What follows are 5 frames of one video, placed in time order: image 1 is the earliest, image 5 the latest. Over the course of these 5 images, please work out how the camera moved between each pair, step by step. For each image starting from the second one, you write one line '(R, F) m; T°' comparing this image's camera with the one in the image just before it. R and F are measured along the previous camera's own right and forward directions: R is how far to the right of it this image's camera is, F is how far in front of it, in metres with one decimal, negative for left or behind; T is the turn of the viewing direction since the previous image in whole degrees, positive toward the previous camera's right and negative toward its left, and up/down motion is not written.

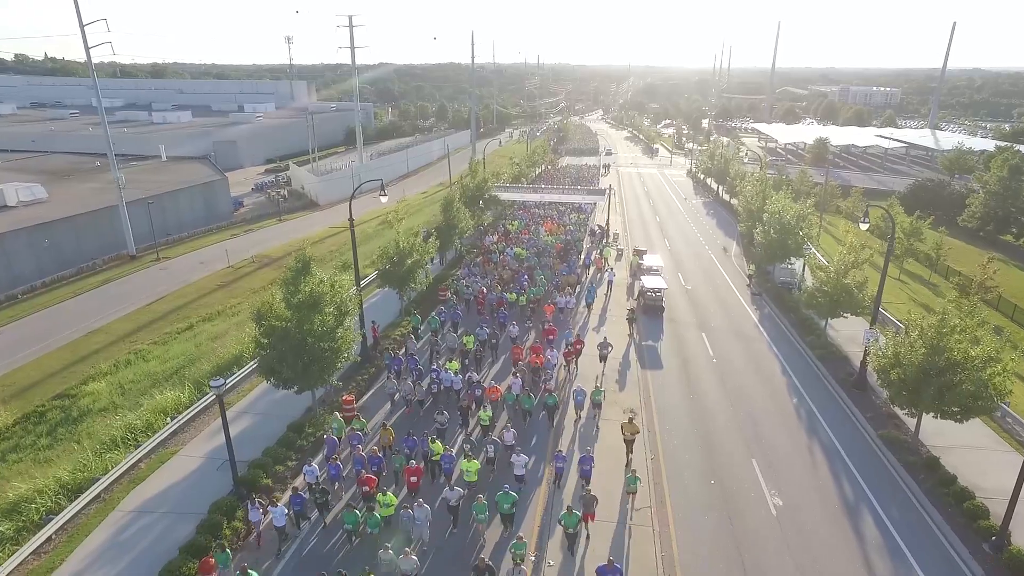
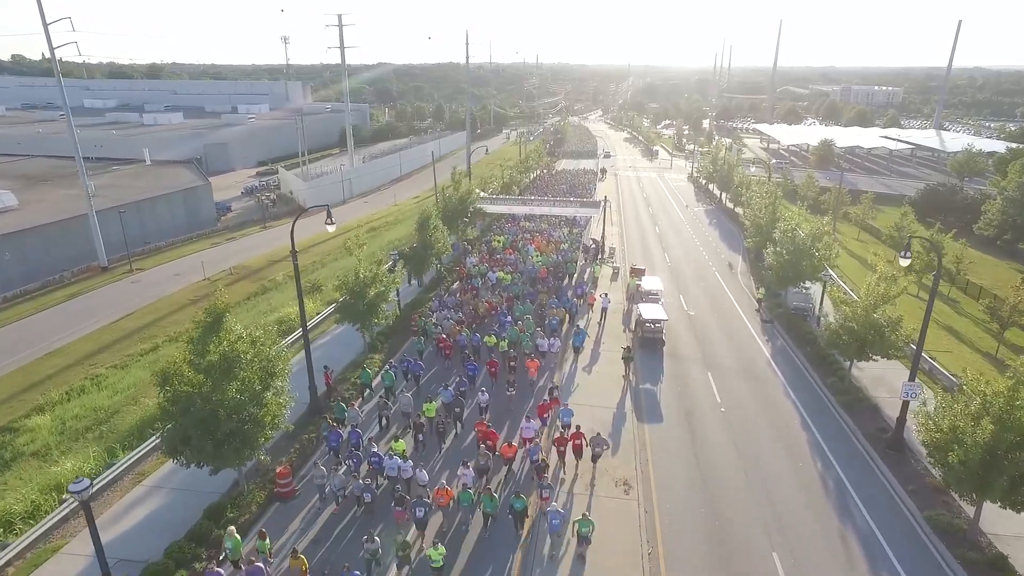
(+0.7, +2.8) m; 0°
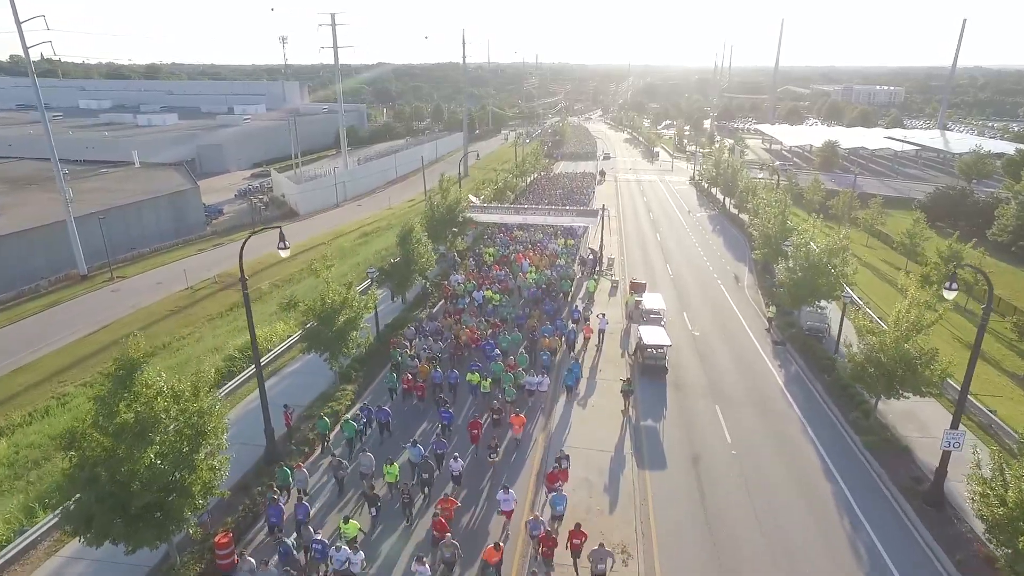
(+0.4, +2.0) m; 0°
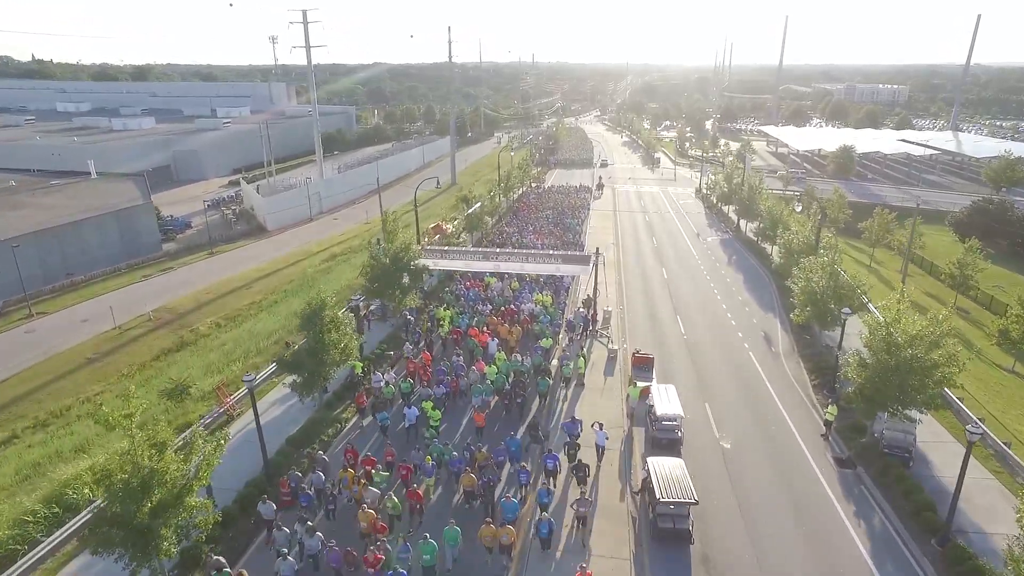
(+1.1, +6.9) m; 0°
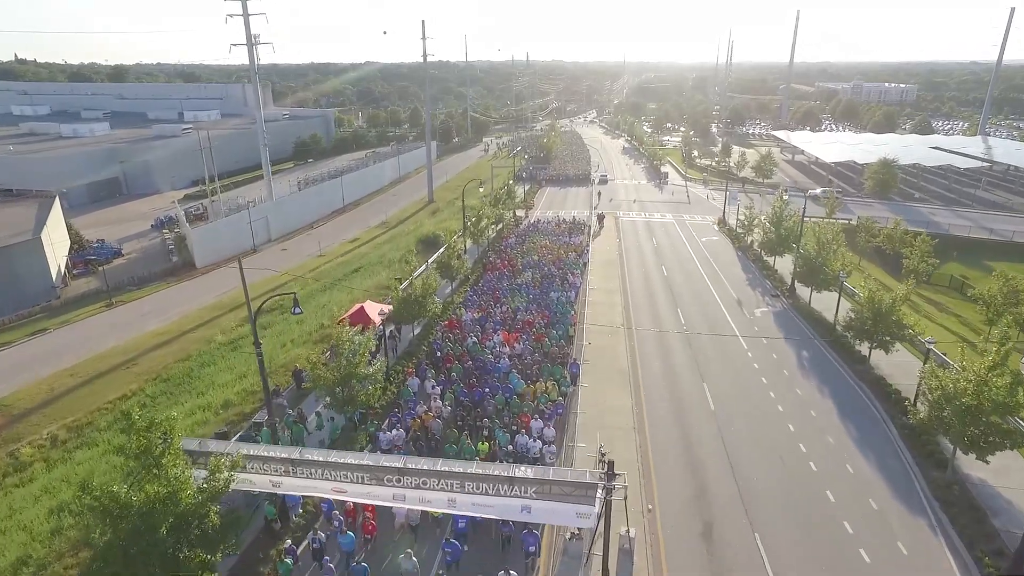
(+1.4, +12.5) m; 0°
